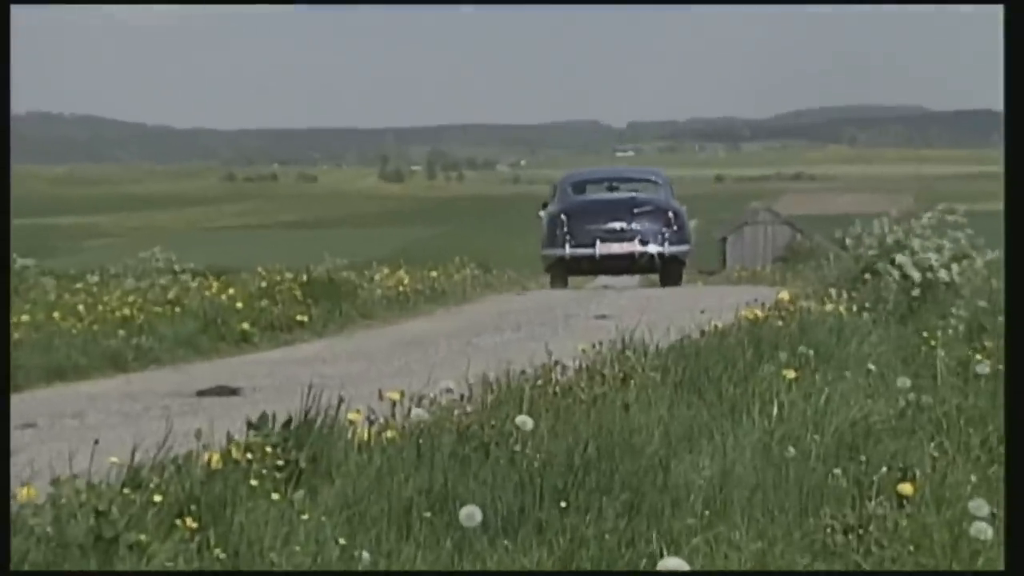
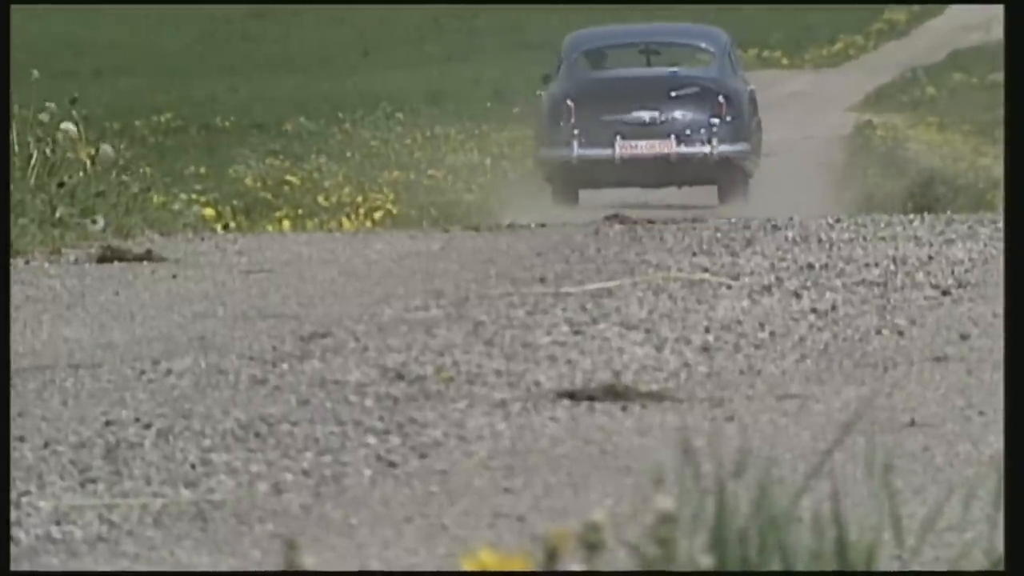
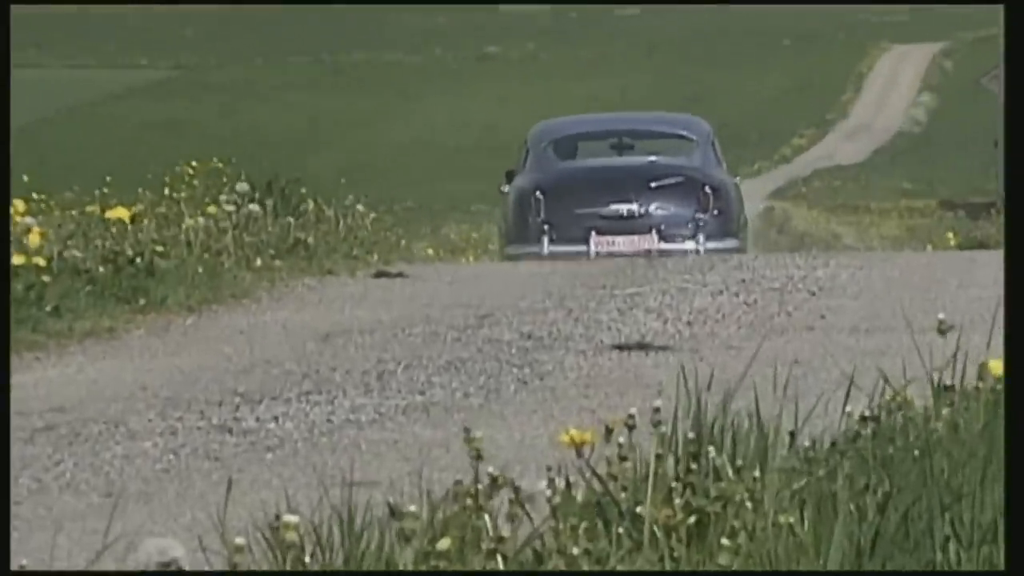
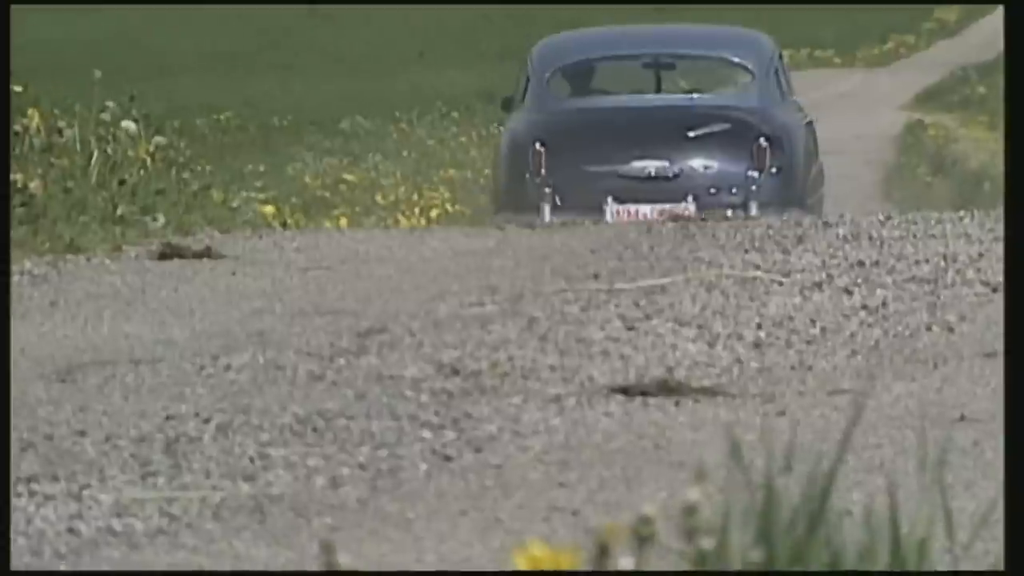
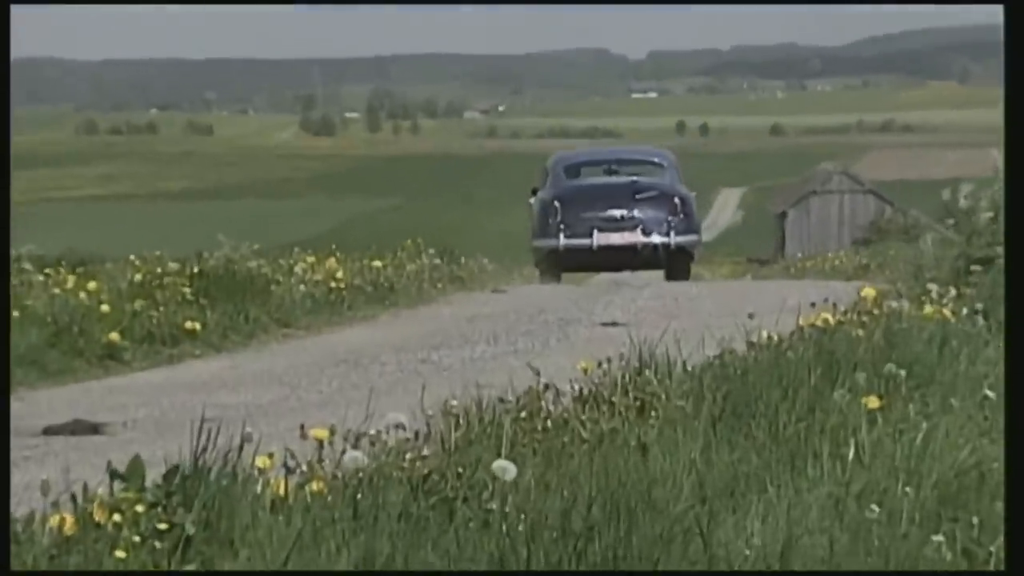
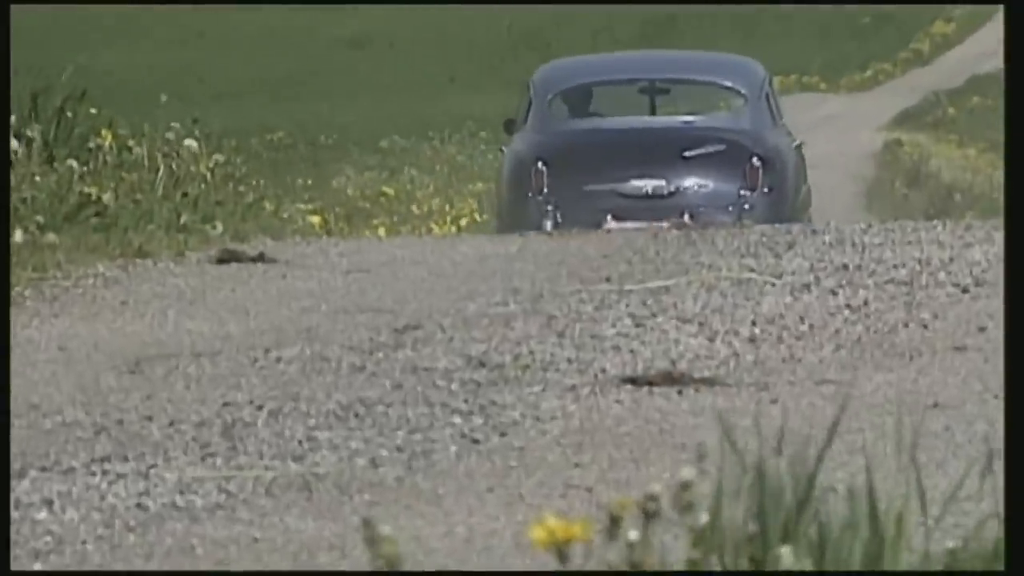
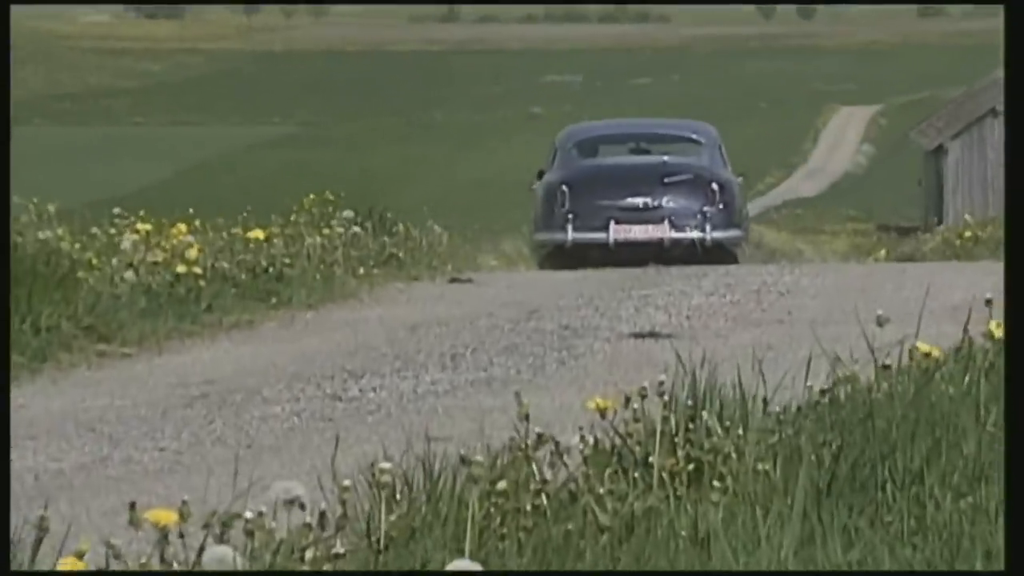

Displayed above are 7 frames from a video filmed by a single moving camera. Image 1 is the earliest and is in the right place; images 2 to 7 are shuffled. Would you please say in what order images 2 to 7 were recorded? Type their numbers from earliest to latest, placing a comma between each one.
5, 7, 3, 6, 4, 2
